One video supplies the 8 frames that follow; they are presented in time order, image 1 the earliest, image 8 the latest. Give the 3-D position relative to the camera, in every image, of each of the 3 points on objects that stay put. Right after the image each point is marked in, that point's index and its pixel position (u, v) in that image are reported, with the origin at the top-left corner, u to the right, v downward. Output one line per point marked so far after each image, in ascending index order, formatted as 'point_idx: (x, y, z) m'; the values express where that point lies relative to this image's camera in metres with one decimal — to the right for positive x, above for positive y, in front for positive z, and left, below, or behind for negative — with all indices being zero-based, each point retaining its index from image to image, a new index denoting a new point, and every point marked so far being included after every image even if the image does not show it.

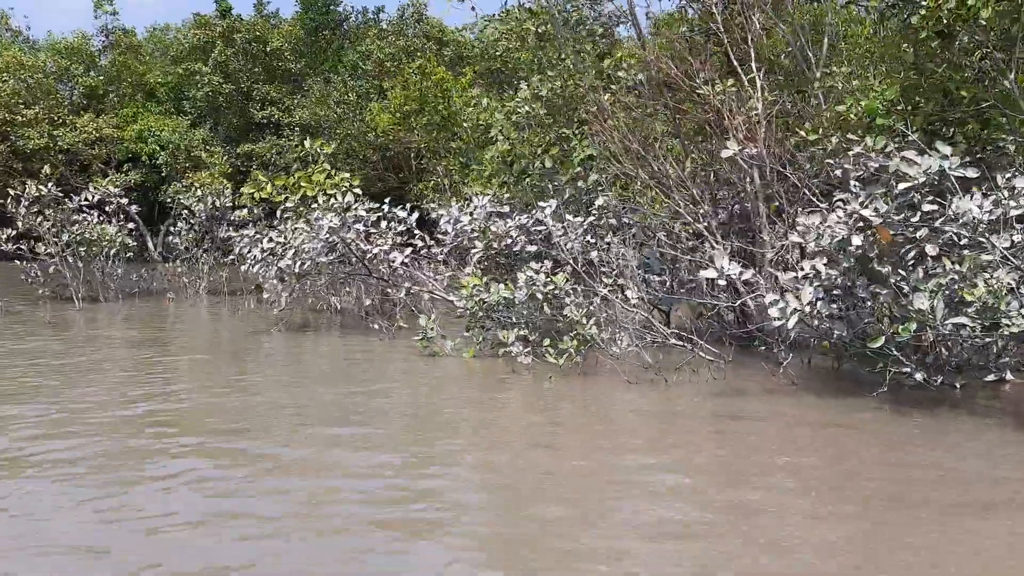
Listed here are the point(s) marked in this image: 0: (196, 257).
0: (-5.3, +0.5, +15.1) m
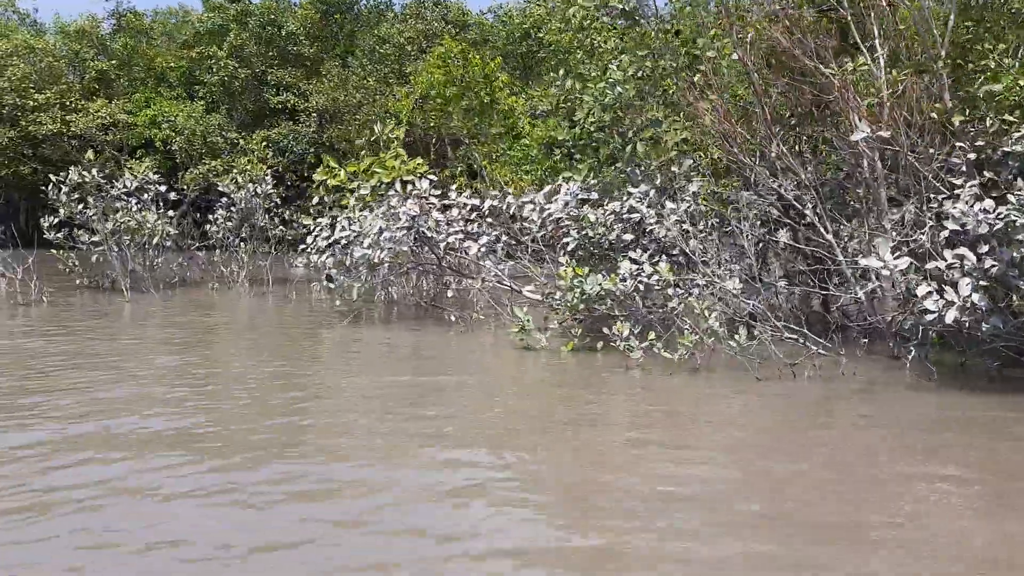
0: (-4.5, +0.7, +14.7) m
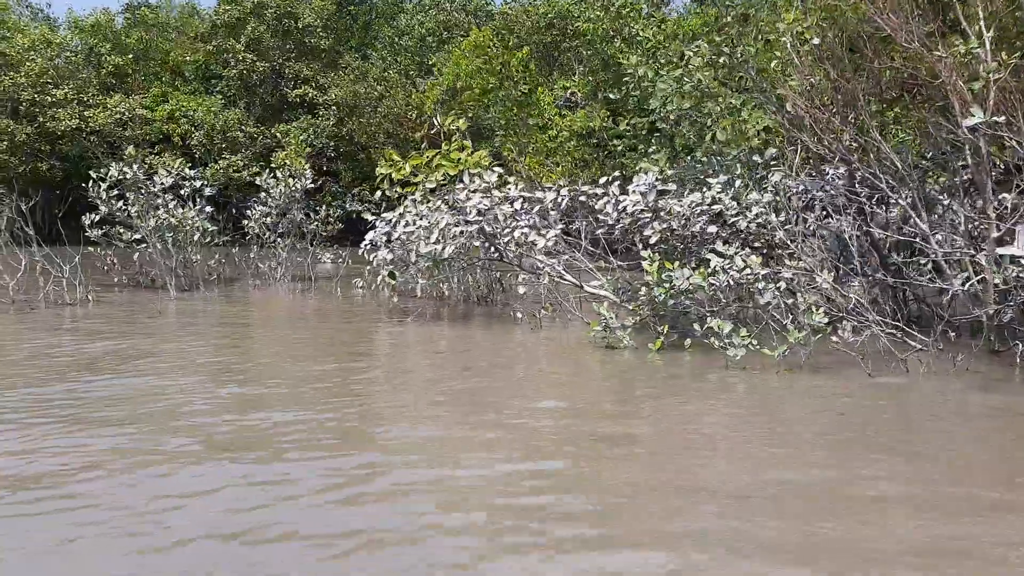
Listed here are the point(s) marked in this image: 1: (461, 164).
0: (-3.8, +0.7, +14.5) m
1: (-0.5, +1.2, +9.0) m
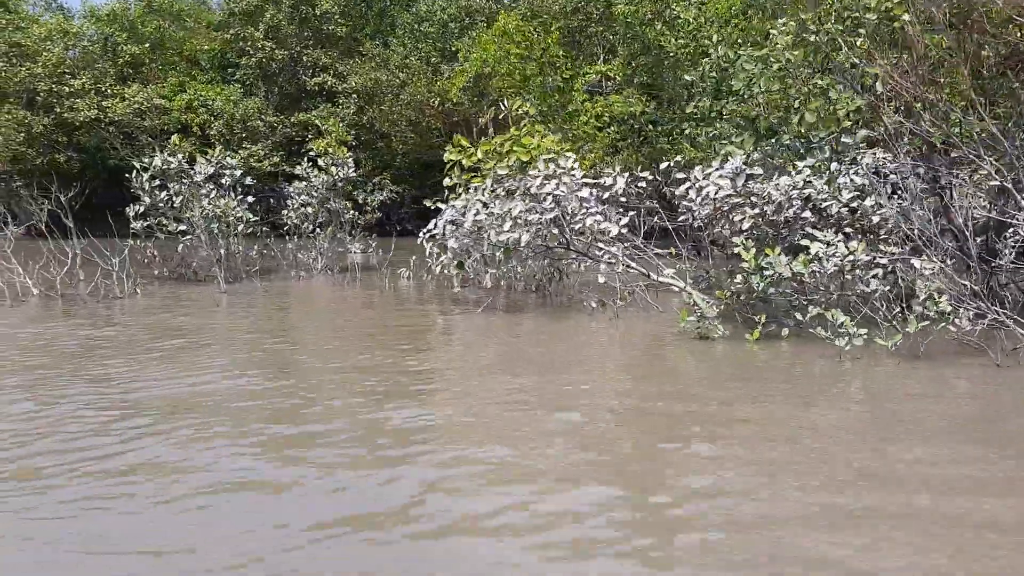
0: (-3.1, +0.9, +14.2) m
1: (+0.2, +1.3, +8.7) m
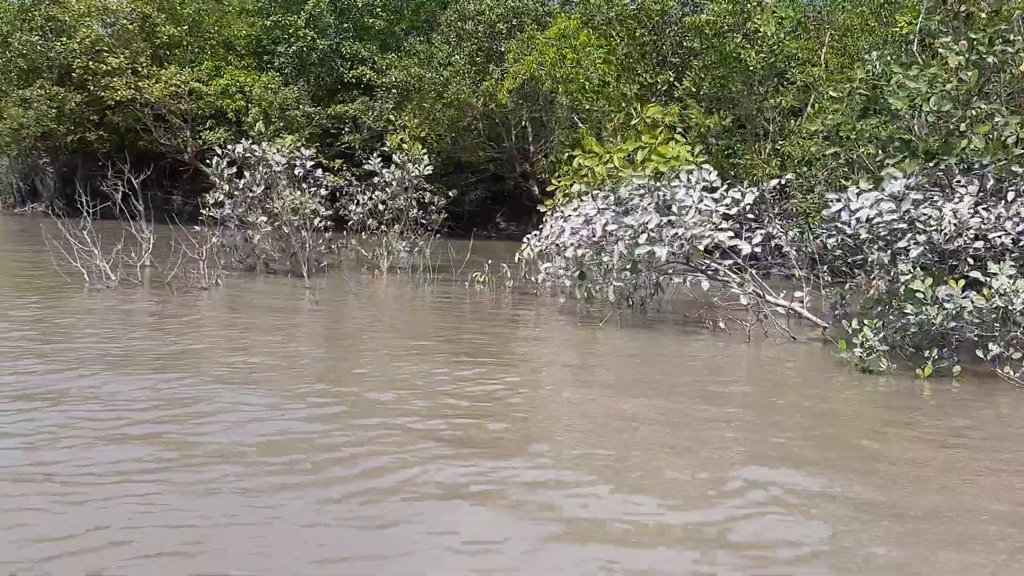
0: (-2.0, +0.9, +13.8) m
1: (+1.4, +1.2, +8.4) m
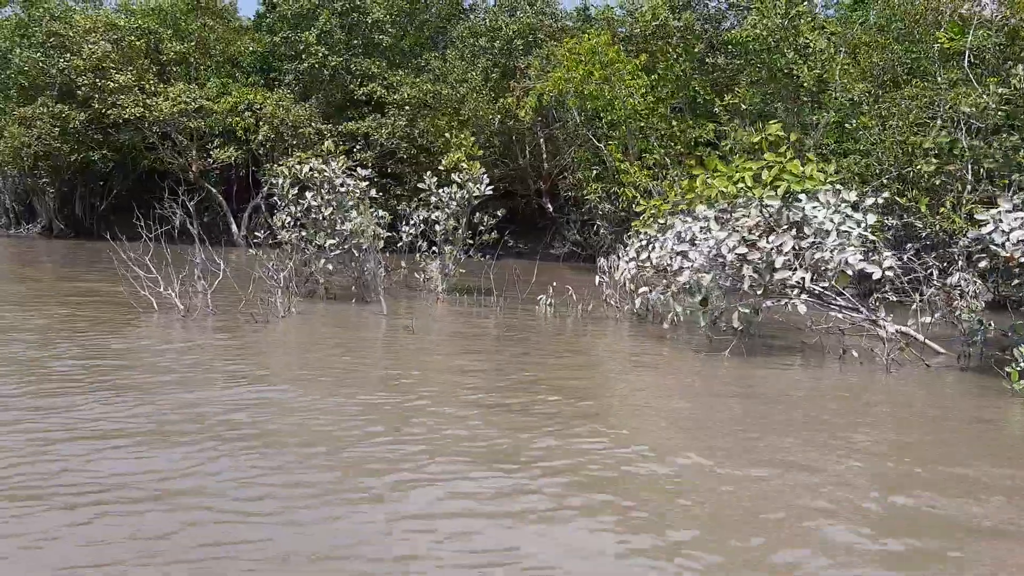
0: (-1.2, +0.5, +13.3) m
1: (+2.4, +1.0, +8.0) m
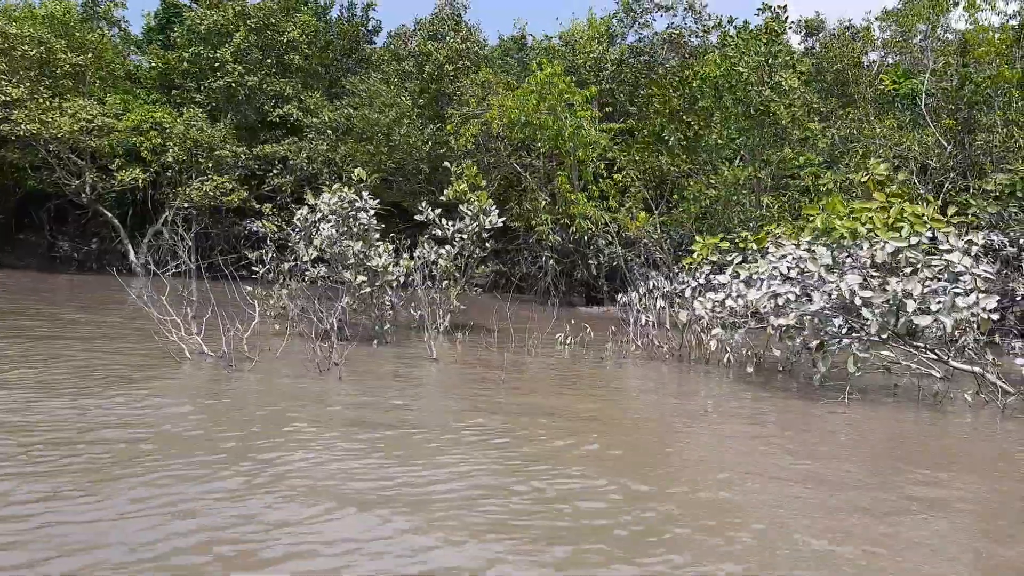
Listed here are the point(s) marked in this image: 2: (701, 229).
0: (-1.2, 0.0, +12.6) m
1: (+3.2, +0.6, +7.9) m
2: (+3.6, +1.1, +17.3) m
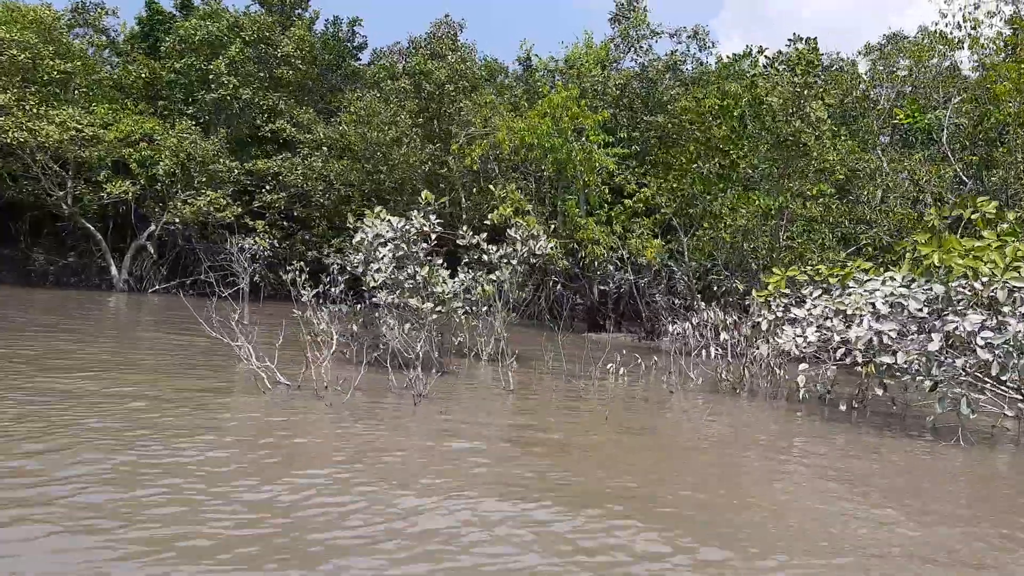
0: (-0.6, -0.3, +12.2) m
1: (+4.0, +0.3, +7.8) m
2: (+3.9, +0.6, +17.3) m
